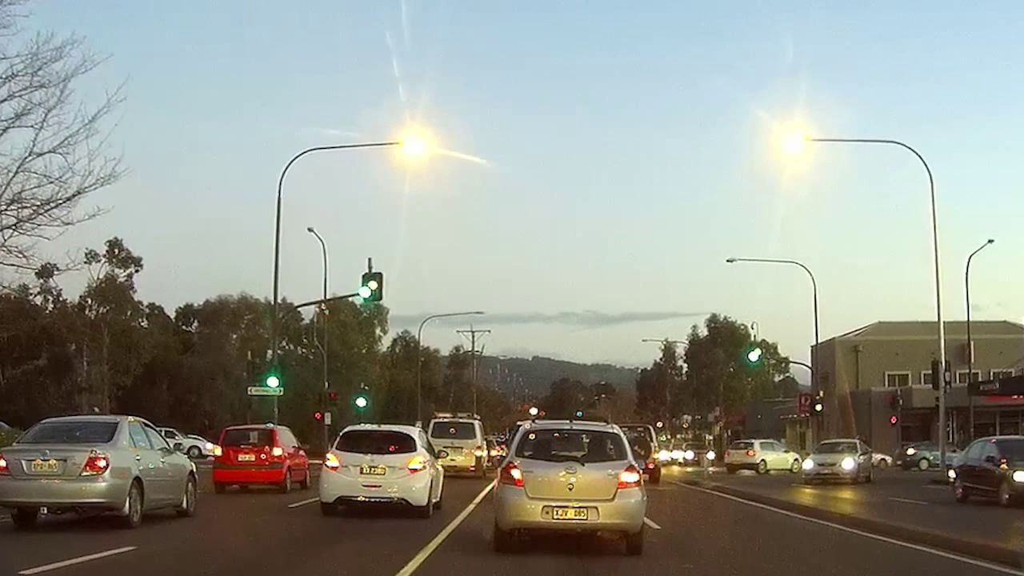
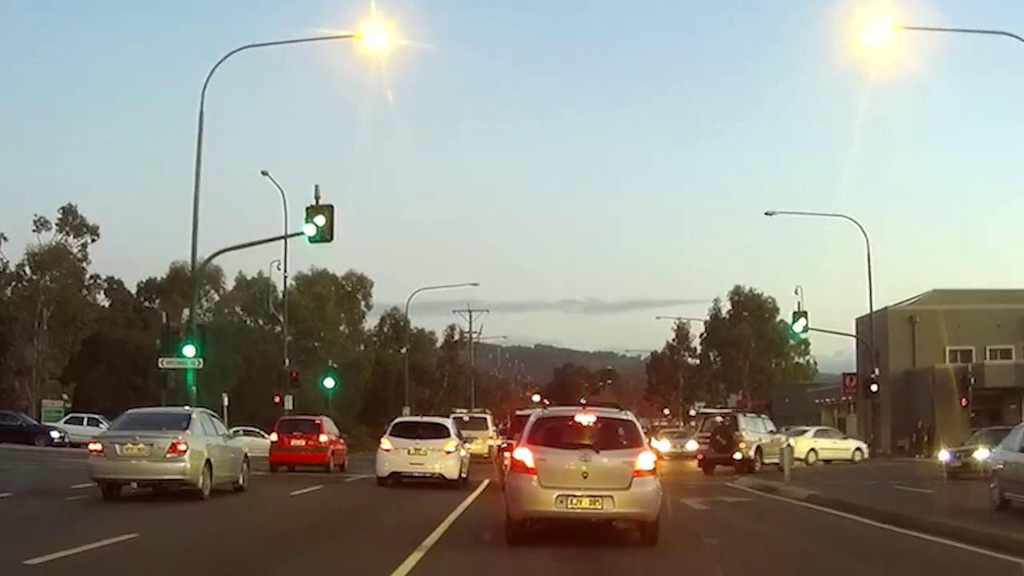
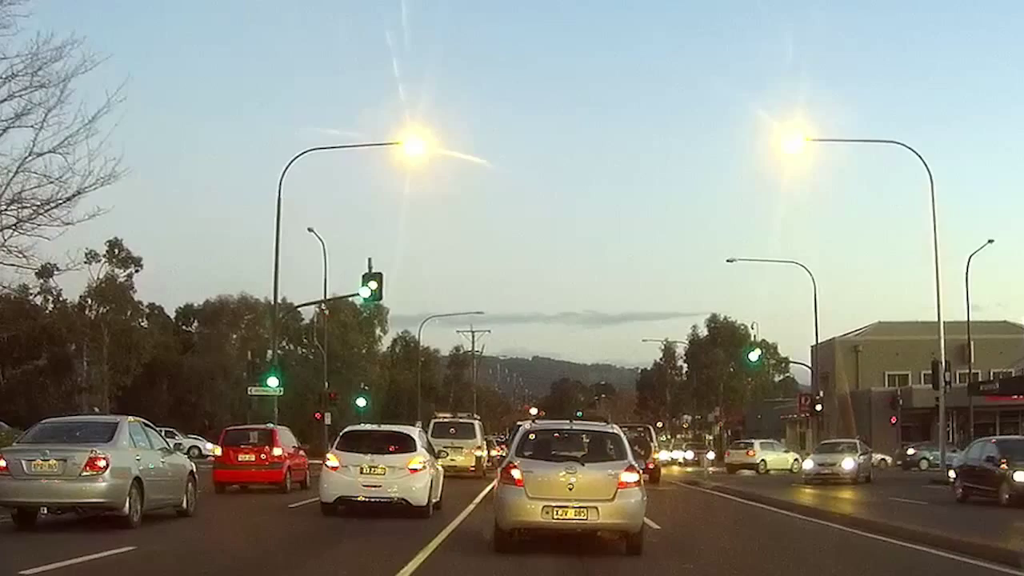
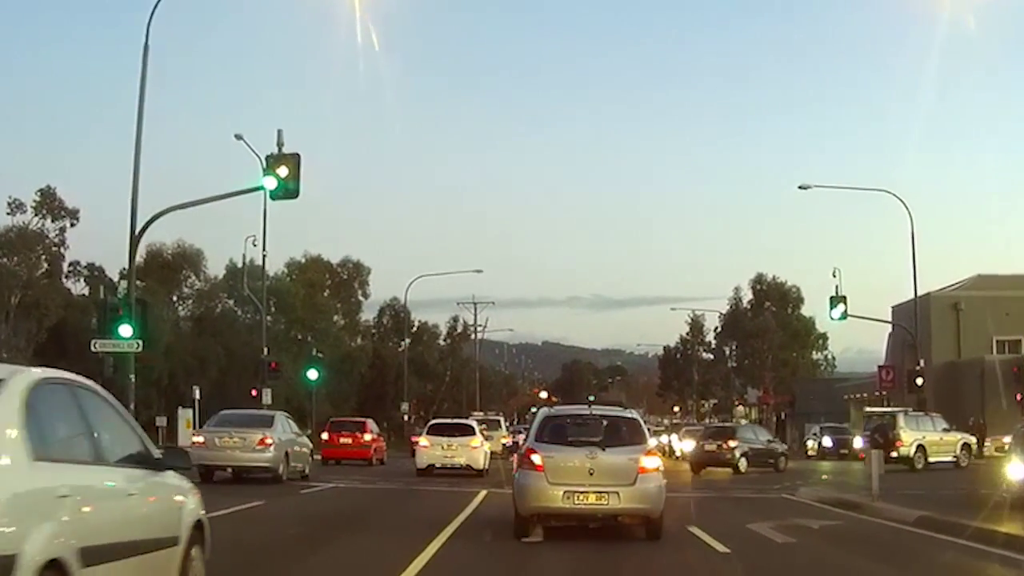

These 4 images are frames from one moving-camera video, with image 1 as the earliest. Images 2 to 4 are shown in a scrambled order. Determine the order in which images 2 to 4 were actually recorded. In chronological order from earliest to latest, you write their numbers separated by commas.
3, 2, 4
